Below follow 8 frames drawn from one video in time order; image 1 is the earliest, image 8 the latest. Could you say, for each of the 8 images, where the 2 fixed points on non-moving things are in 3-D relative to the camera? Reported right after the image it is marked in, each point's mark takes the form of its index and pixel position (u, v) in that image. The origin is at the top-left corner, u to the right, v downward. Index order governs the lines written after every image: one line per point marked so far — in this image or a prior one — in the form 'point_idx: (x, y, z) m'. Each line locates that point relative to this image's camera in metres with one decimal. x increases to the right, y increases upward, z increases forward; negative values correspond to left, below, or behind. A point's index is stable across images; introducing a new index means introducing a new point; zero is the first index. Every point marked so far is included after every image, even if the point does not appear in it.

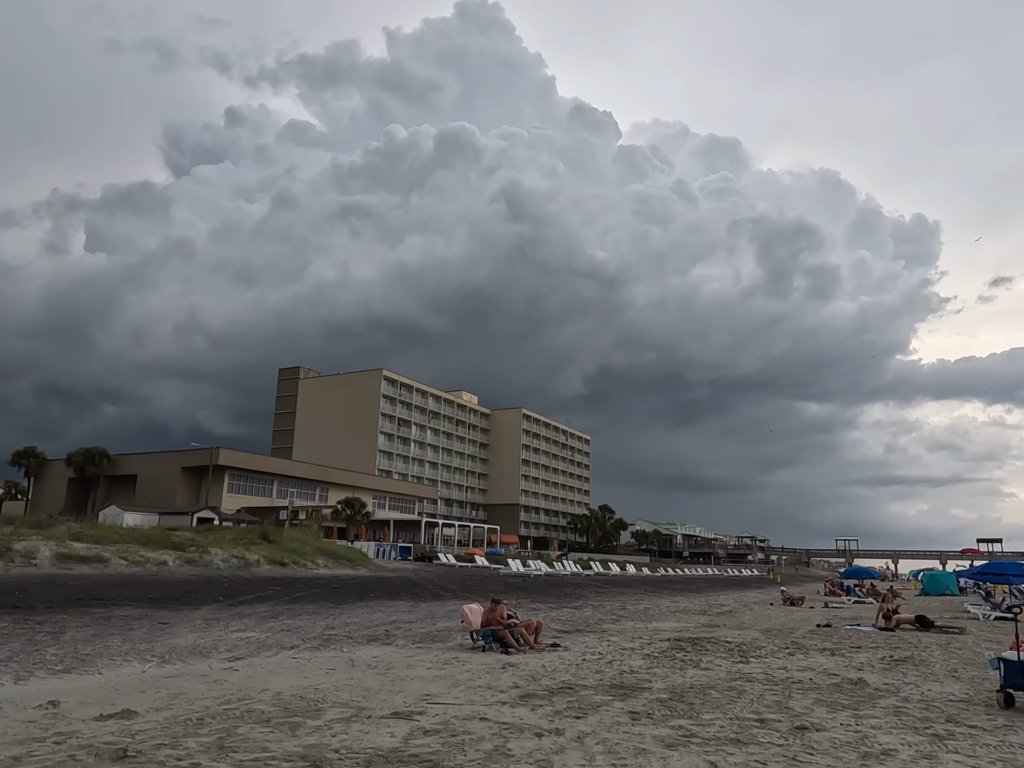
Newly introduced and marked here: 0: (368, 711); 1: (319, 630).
0: (-1.9, -4.2, +8.8) m
1: (-5.0, -6.4, +17.7) m
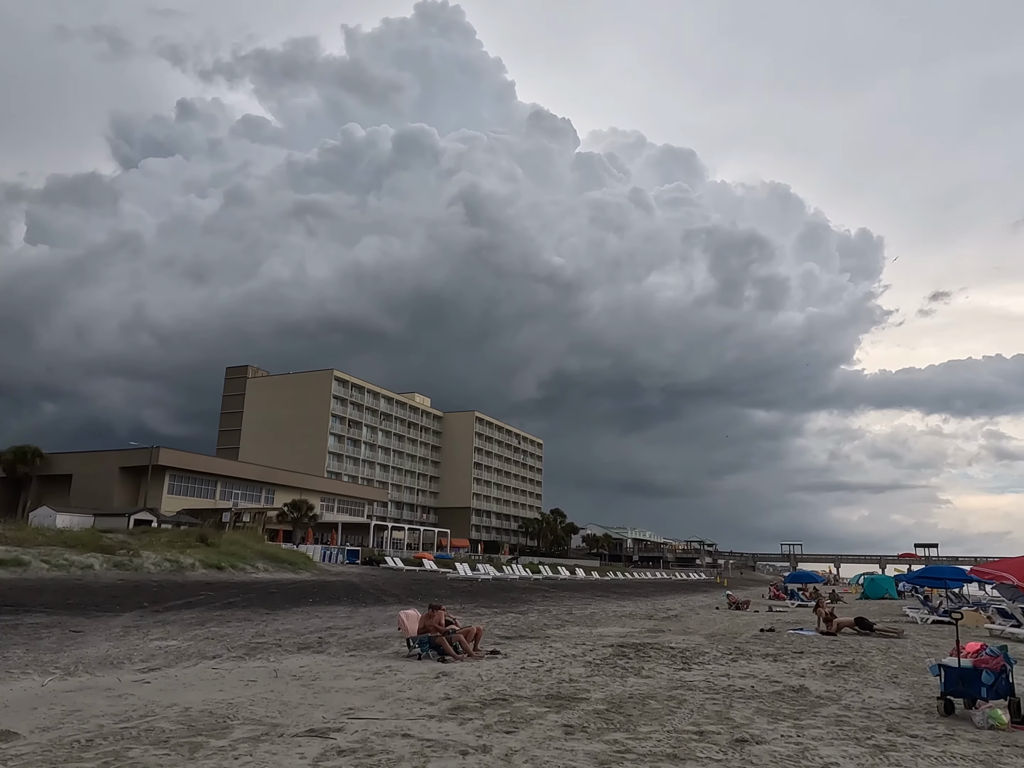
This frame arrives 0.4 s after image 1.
0: (-2.7, -4.1, +8.1) m
1: (-6.5, -6.2, +16.8) m
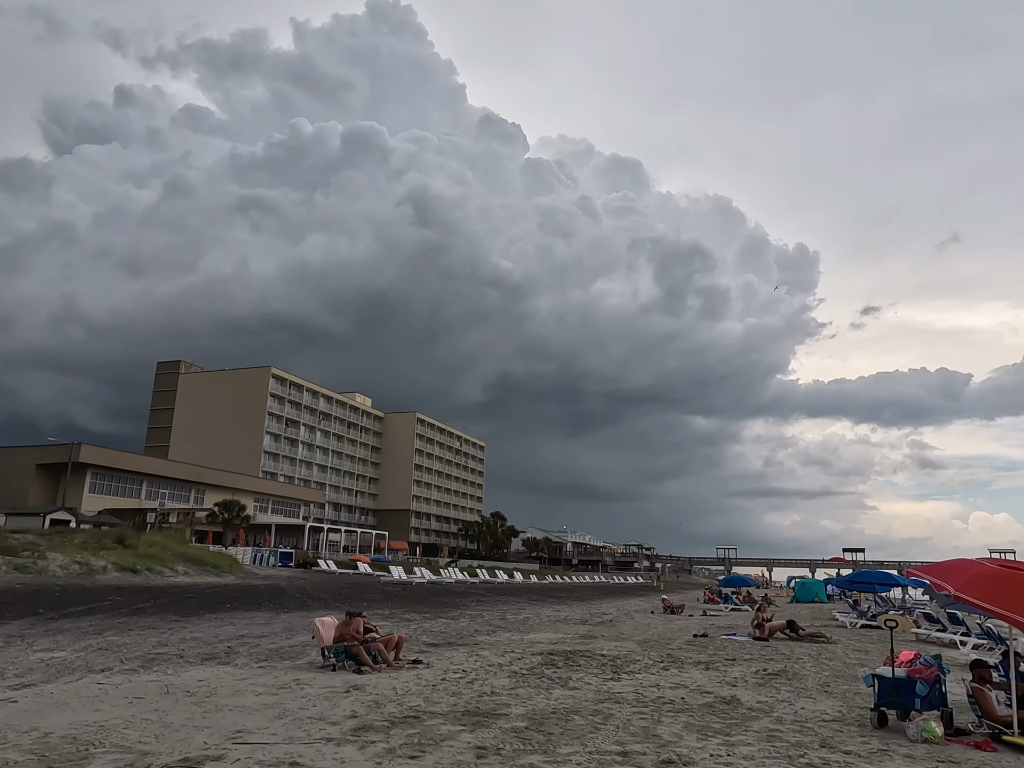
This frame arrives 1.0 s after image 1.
0: (-3.7, -3.8, +7.0) m
1: (-8.2, -5.9, +15.4) m
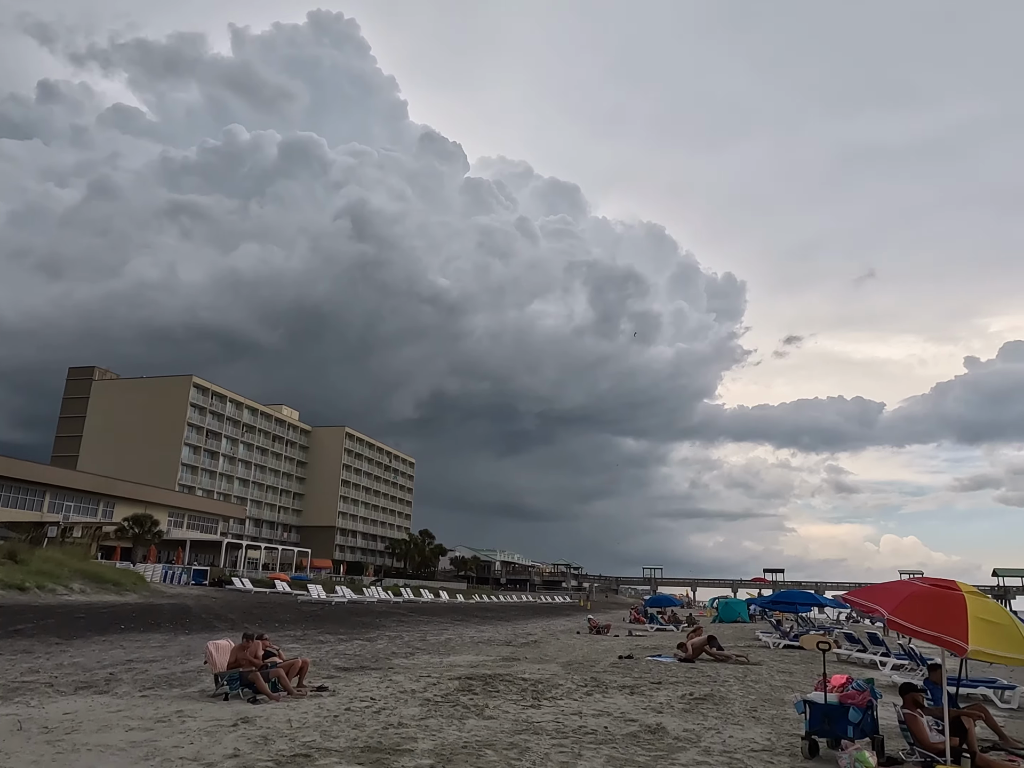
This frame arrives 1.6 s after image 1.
0: (-4.6, -3.6, +5.8) m
1: (-9.9, -5.8, +13.6) m
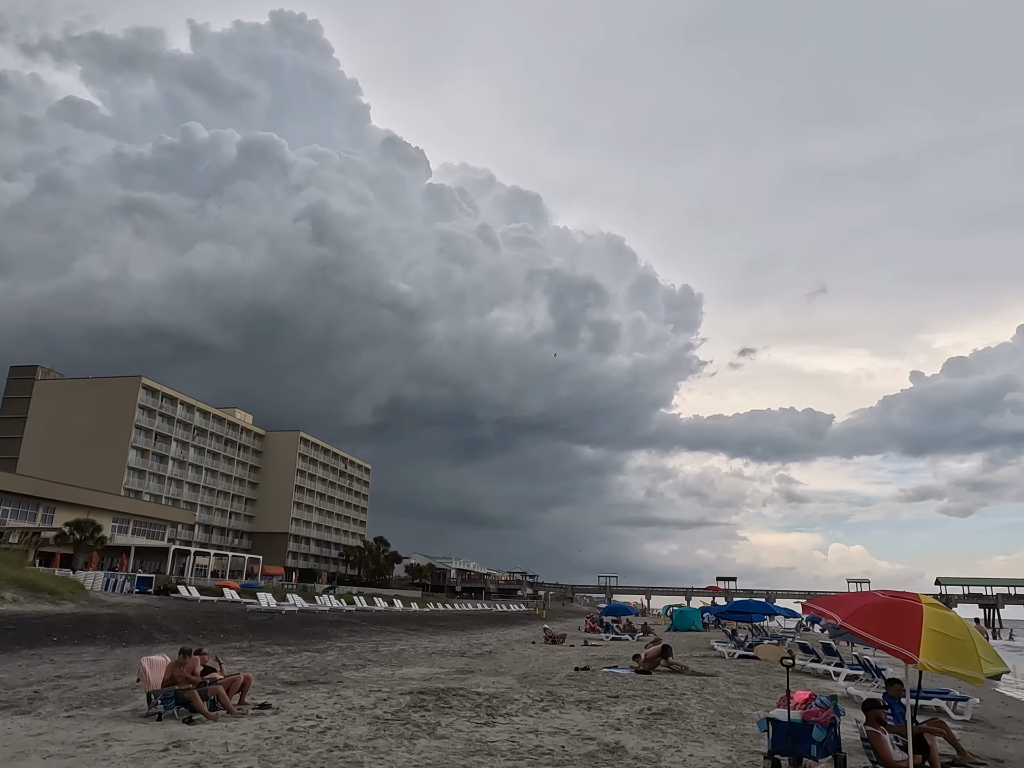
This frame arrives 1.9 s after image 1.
0: (-5.0, -3.6, +5.1) m
1: (-10.8, -5.7, +12.6) m
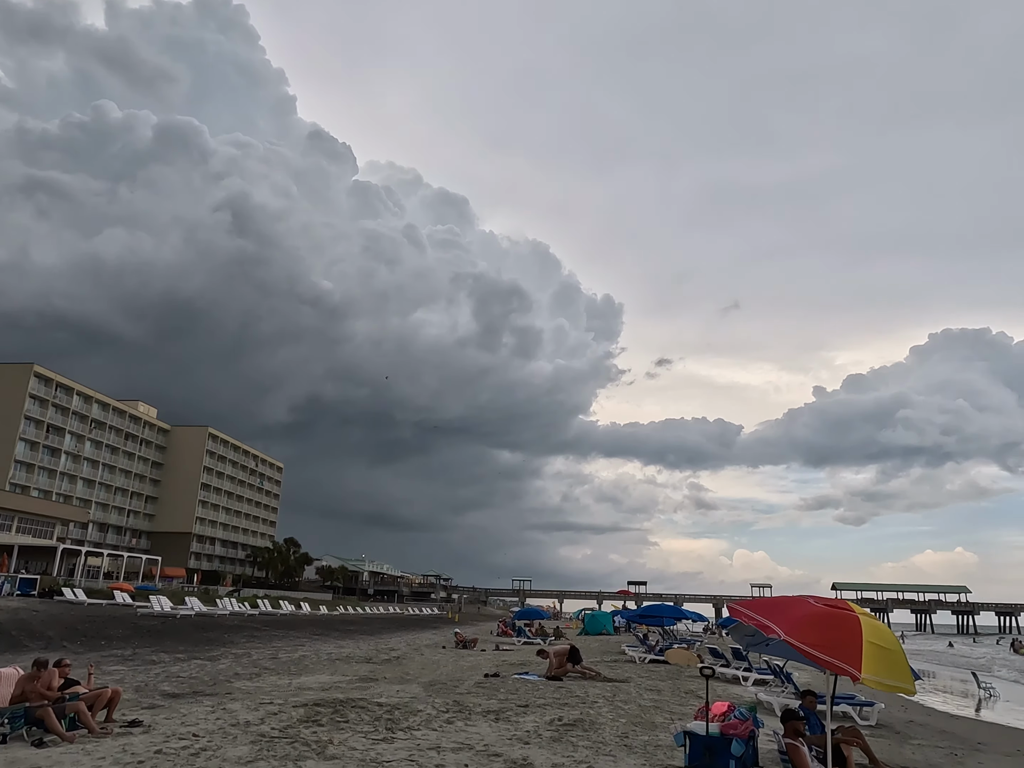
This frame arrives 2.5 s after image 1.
0: (-5.7, -3.2, +3.8) m
1: (-12.4, -5.1, +10.5) m
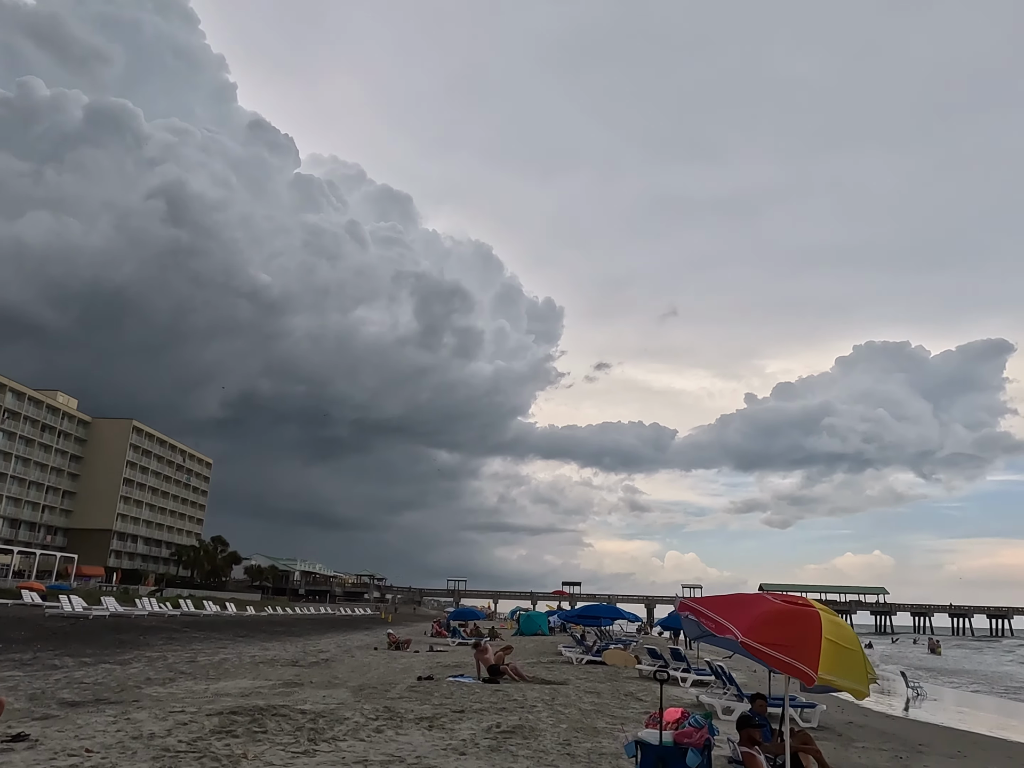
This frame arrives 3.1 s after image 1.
0: (-5.9, -2.8, +2.6) m
1: (-13.3, -4.5, +8.8) m
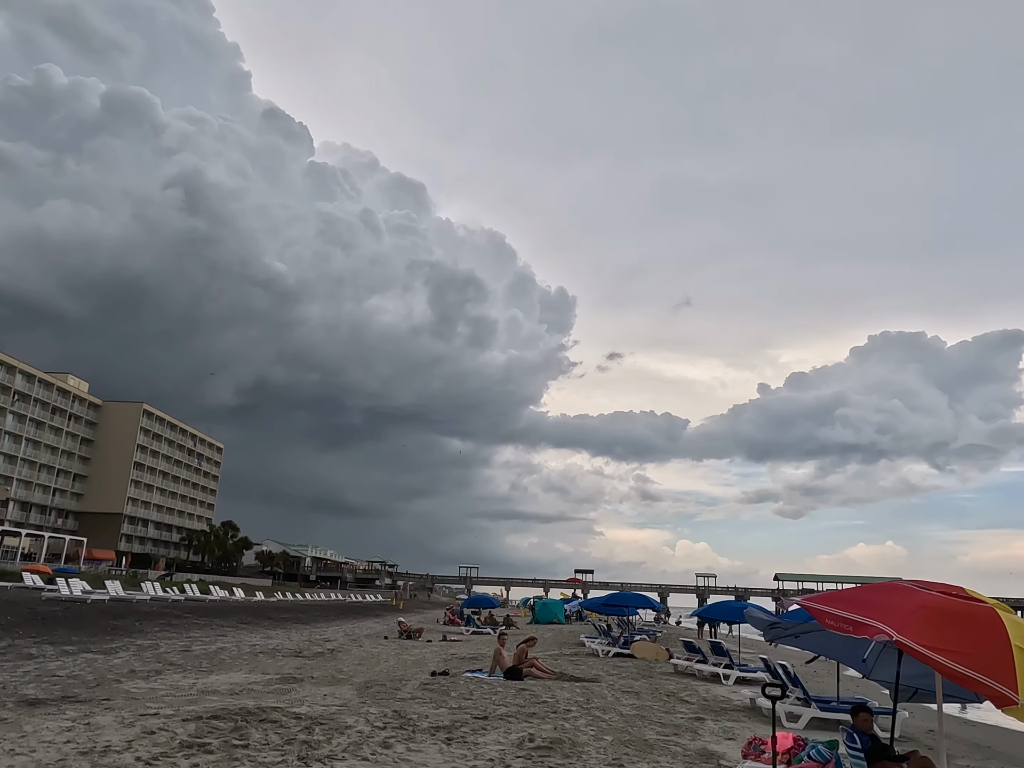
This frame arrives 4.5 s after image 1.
0: (-5.6, -2.1, +0.9) m
1: (-12.8, -3.8, +7.2) m
